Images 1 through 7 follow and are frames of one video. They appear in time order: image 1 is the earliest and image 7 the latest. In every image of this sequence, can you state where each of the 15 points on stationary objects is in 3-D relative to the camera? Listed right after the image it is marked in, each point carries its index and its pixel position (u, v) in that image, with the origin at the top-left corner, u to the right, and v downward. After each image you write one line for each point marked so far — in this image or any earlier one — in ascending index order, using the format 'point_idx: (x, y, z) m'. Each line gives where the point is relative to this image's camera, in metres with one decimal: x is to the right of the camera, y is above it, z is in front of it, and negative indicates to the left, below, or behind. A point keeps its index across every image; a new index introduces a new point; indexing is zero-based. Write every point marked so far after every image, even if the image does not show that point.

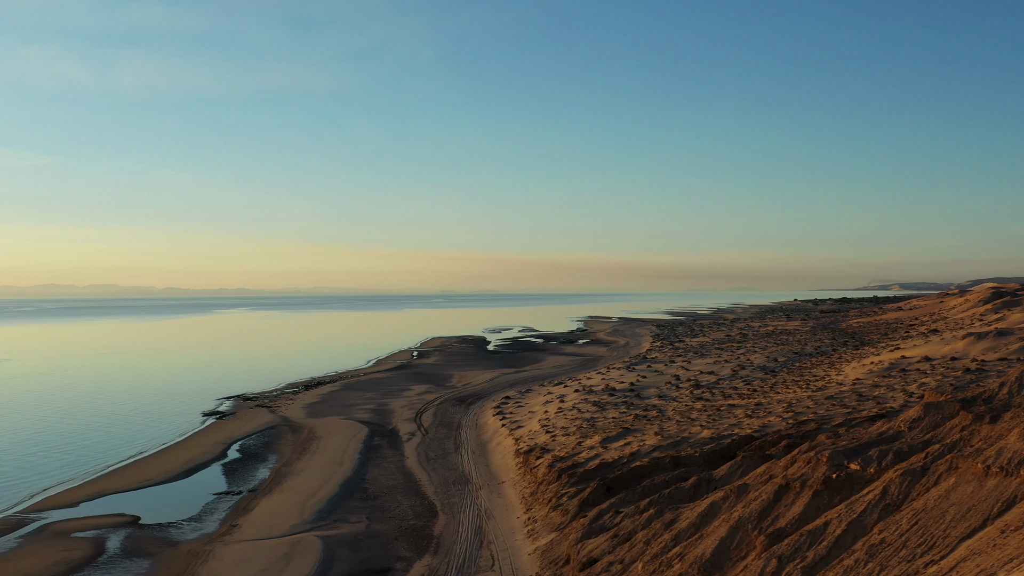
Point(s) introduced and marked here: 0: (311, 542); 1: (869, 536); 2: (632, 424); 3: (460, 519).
0: (-4.4, -5.5, +12.8) m
1: (+3.8, -2.7, +6.2) m
2: (+3.3, -3.7, +15.7) m
3: (-1.2, -5.5, +13.9) m
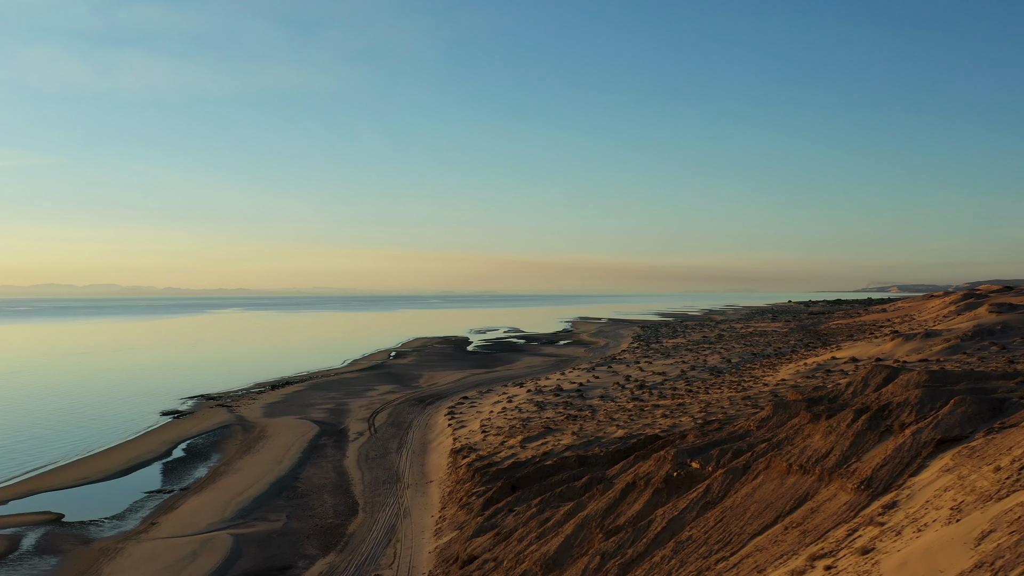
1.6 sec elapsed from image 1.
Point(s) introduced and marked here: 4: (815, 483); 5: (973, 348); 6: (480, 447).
0: (-6.4, -5.5, +12.9) m
1: (+1.8, -2.7, +6.3) m
2: (+1.3, -3.7, +15.8) m
3: (-3.2, -5.5, +14.0) m
4: (+3.0, -2.0, +5.9) m
5: (+11.7, -1.5, +14.8) m
6: (-0.9, -4.4, +16.2) m
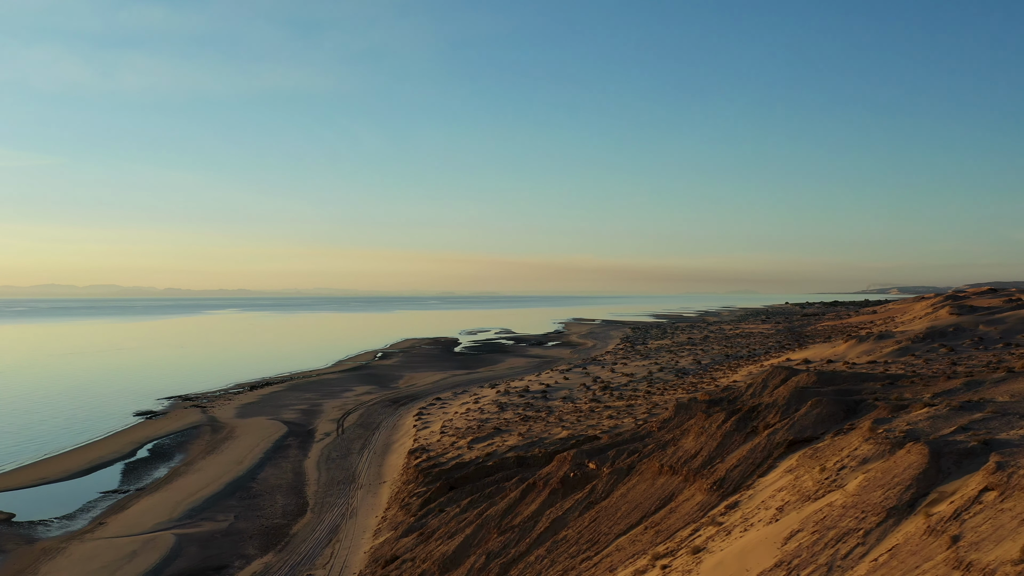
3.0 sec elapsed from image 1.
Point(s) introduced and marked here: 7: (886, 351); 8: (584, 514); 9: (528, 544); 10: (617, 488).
0: (-7.7, -5.6, +12.9) m
1: (+0.5, -2.7, +6.4) m
2: (0.0, -3.7, +15.9) m
3: (-4.5, -5.5, +14.1) m
4: (+1.7, -2.0, +6.0) m
5: (+10.4, -1.5, +14.8) m
6: (-2.2, -4.5, +16.3) m
7: (+9.8, -1.7, +15.2) m
8: (+0.8, -2.5, +6.5) m
9: (+0.2, -2.9, +6.6) m
10: (+1.2, -2.2, +6.5) m
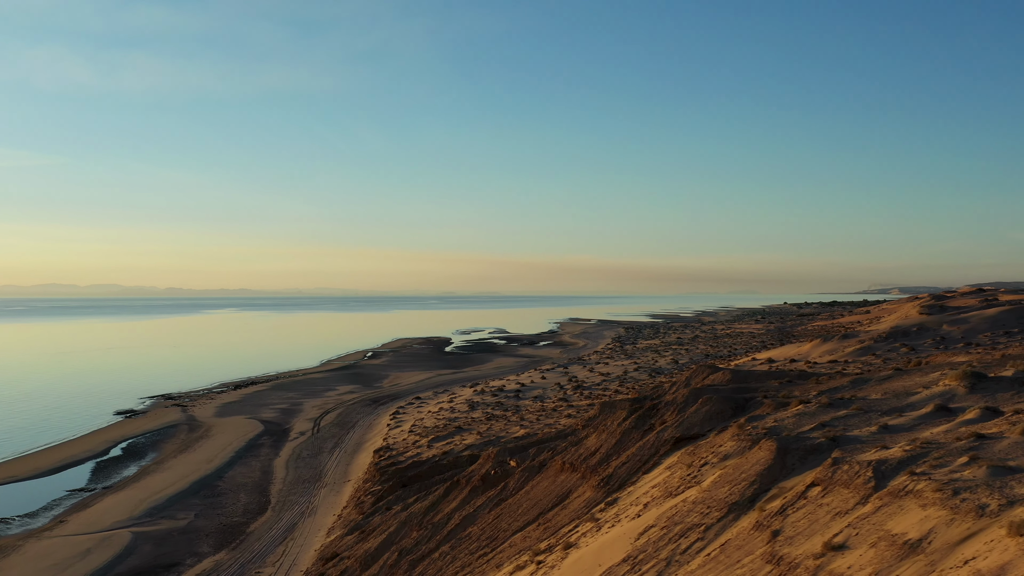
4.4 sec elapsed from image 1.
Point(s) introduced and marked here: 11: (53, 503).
0: (-8.7, -5.5, +13.0) m
1: (-0.5, -2.7, +6.4) m
2: (-1.0, -3.7, +15.9) m
3: (-5.5, -5.5, +14.1) m
4: (+0.7, -2.0, +6.0) m
5: (+9.4, -1.5, +14.9) m
6: (-3.2, -4.4, +16.3) m
7: (+8.8, -1.6, +15.3) m
8: (-0.2, -2.5, +6.5) m
9: (-0.8, -2.8, +6.6) m
10: (+0.2, -2.2, +6.6) m
11: (-12.4, -5.8, +15.8) m
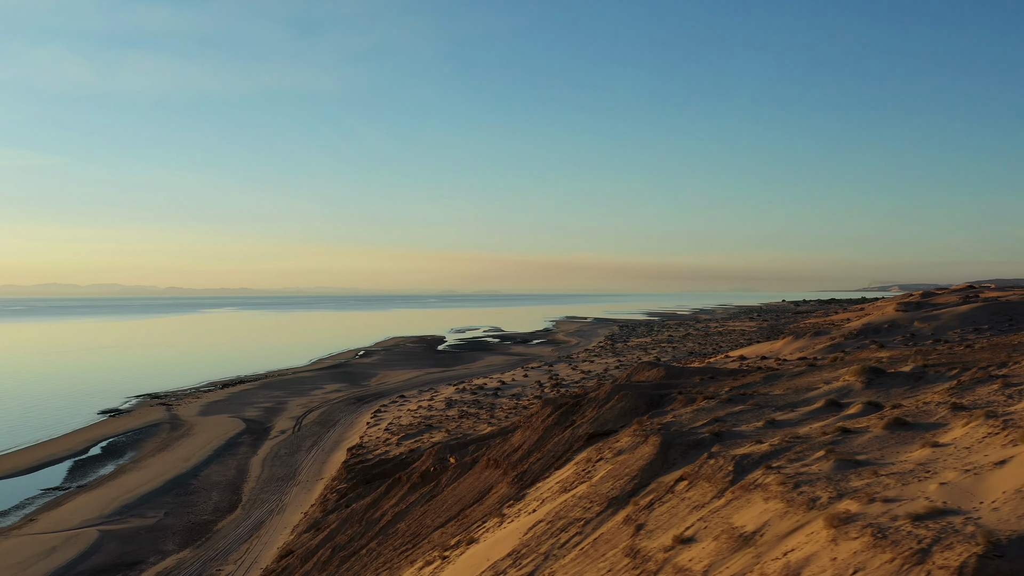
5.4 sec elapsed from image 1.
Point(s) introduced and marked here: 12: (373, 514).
0: (-9.5, -5.5, +13.0) m
1: (-1.3, -2.6, +6.4) m
2: (-1.8, -3.7, +15.9) m
3: (-6.3, -5.5, +14.1) m
4: (-0.1, -1.9, +6.0) m
5: (+8.6, -1.5, +14.9) m
6: (-4.0, -4.4, +16.3) m
7: (+8.0, -1.6, +15.3) m
8: (-1.0, -2.5, +6.6) m
9: (-1.6, -2.8, +6.6) m
10: (-0.6, -2.2, +6.6) m
11: (-13.2, -5.8, +15.8) m
12: (-1.7, -2.9, +7.3) m
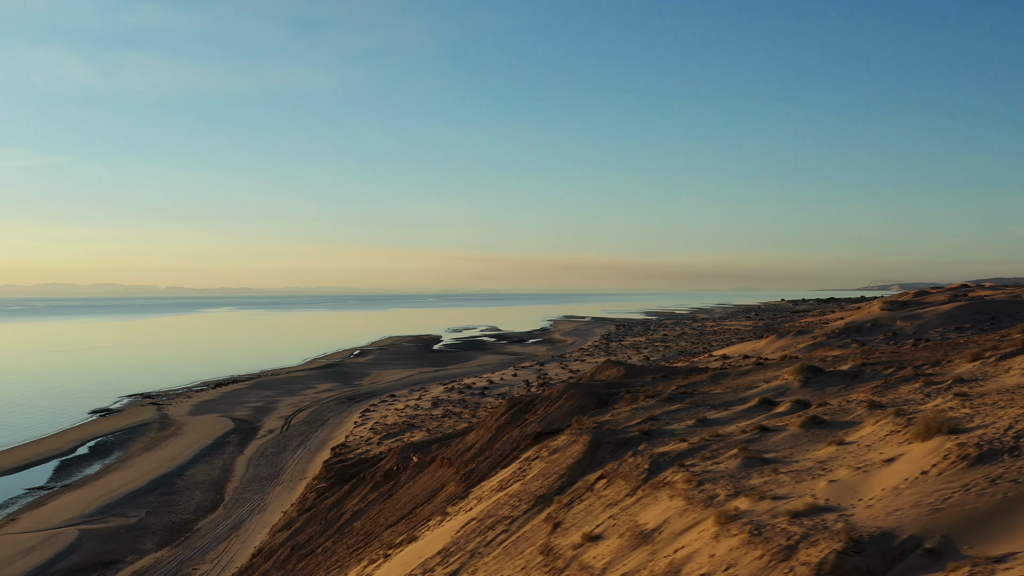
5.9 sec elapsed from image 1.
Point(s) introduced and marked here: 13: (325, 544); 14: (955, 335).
0: (-10.0, -5.5, +13.0) m
1: (-1.8, -2.6, +6.5) m
2: (-2.3, -3.6, +15.9) m
3: (-6.8, -5.5, +14.2) m
4: (-0.6, -1.9, +6.0) m
5: (+8.1, -1.4, +14.9) m
6: (-4.5, -4.4, +16.4) m
7: (+7.5, -1.5, +15.3) m
8: (-1.5, -2.5, +6.6) m
9: (-2.1, -2.8, +6.6) m
10: (-1.1, -2.2, +6.6) m
11: (-13.6, -5.8, +15.8) m
12: (-2.2, -2.9, +7.3) m
13: (-2.1, -2.8, +6.4) m
14: (+10.8, -1.1, +14.3) m
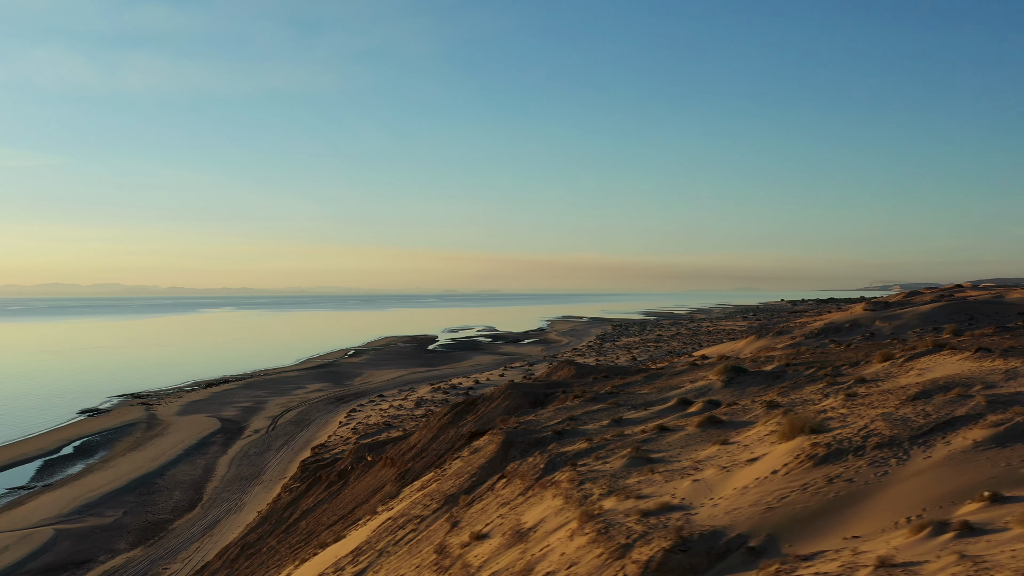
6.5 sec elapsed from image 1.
0: (-10.5, -5.5, +13.1) m
1: (-2.4, -2.6, +6.5) m
2: (-2.9, -3.6, +16.0) m
3: (-7.4, -5.5, +14.2) m
4: (-1.2, -1.9, +6.0) m
5: (+7.6, -1.4, +14.9) m
6: (-5.1, -4.4, +16.4) m
7: (+6.9, -1.5, +15.3) m
8: (-2.1, -2.5, +6.6) m
9: (-2.7, -2.8, +6.7) m
10: (-1.7, -2.2, +6.6) m
11: (-14.2, -5.8, +15.9) m
12: (-2.8, -2.9, +7.3) m
13: (-2.7, -2.8, +6.4) m
14: (+10.2, -1.1, +14.3) m
